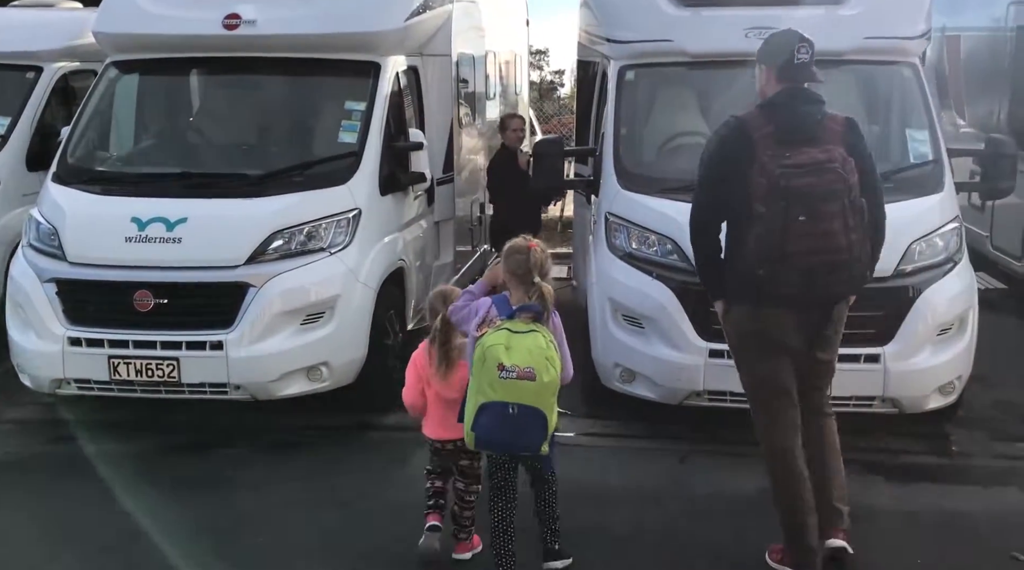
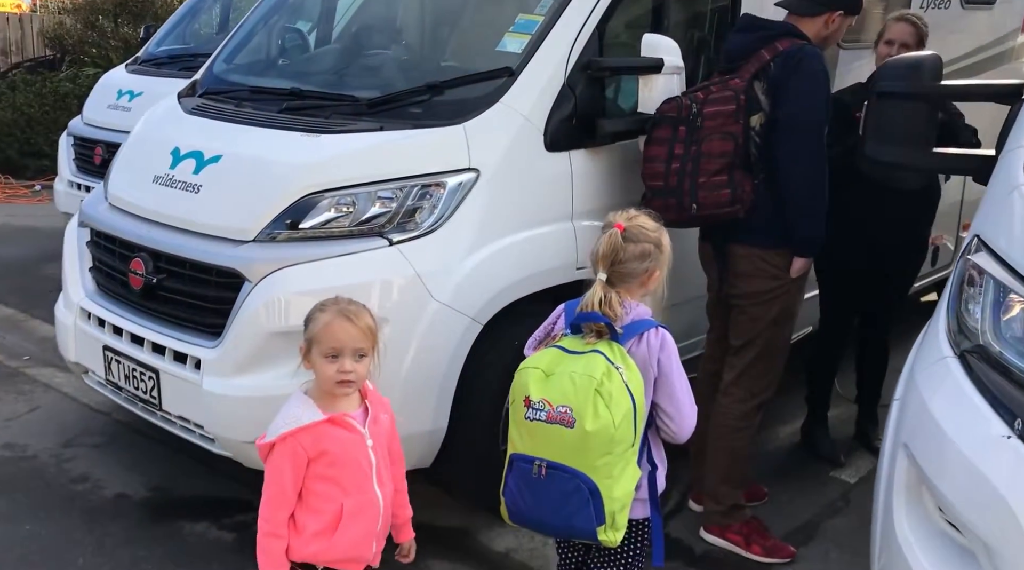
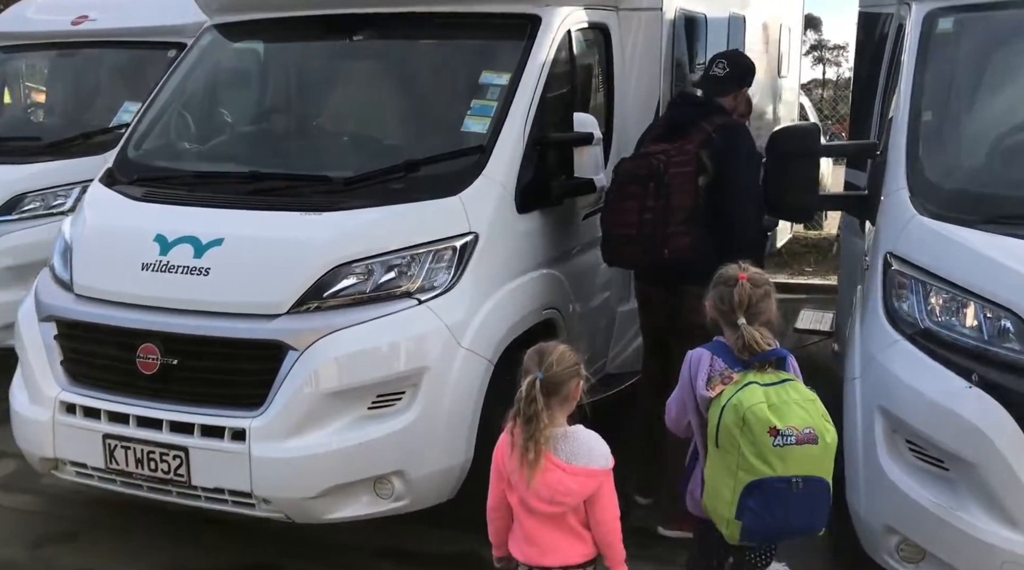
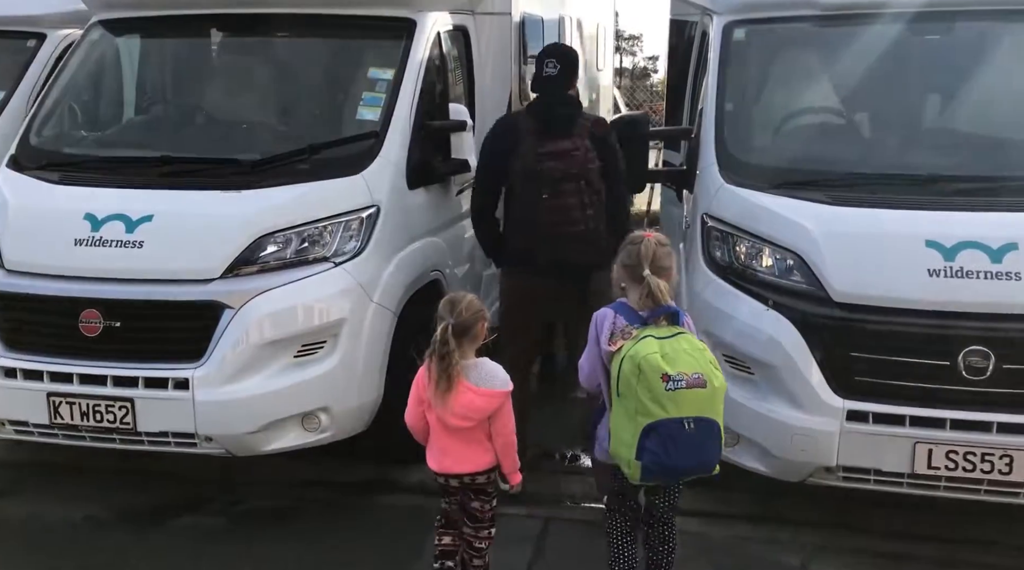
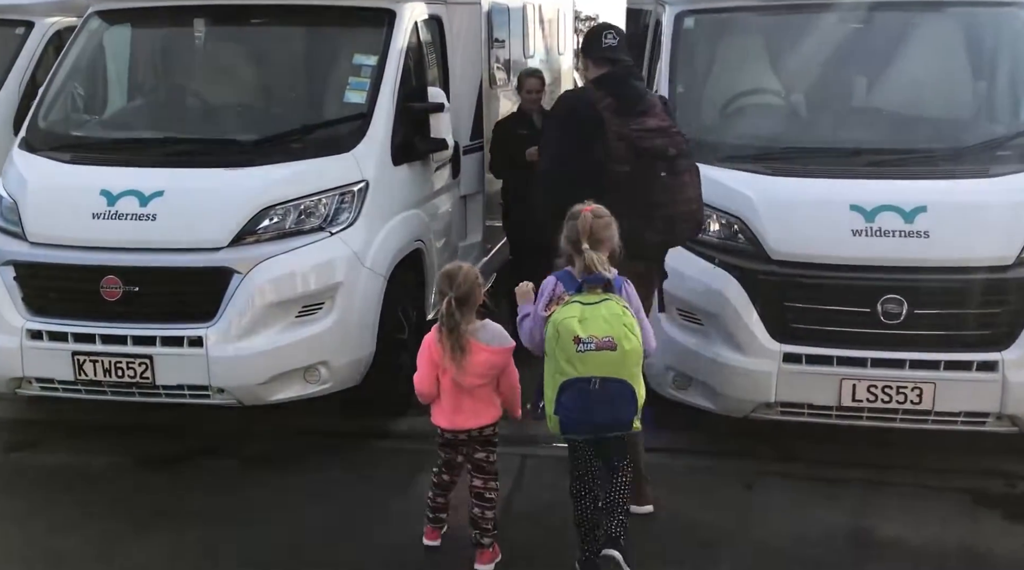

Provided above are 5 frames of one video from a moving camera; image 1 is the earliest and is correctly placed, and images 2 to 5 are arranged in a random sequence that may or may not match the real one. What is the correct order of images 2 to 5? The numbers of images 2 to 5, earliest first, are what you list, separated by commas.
5, 4, 3, 2
